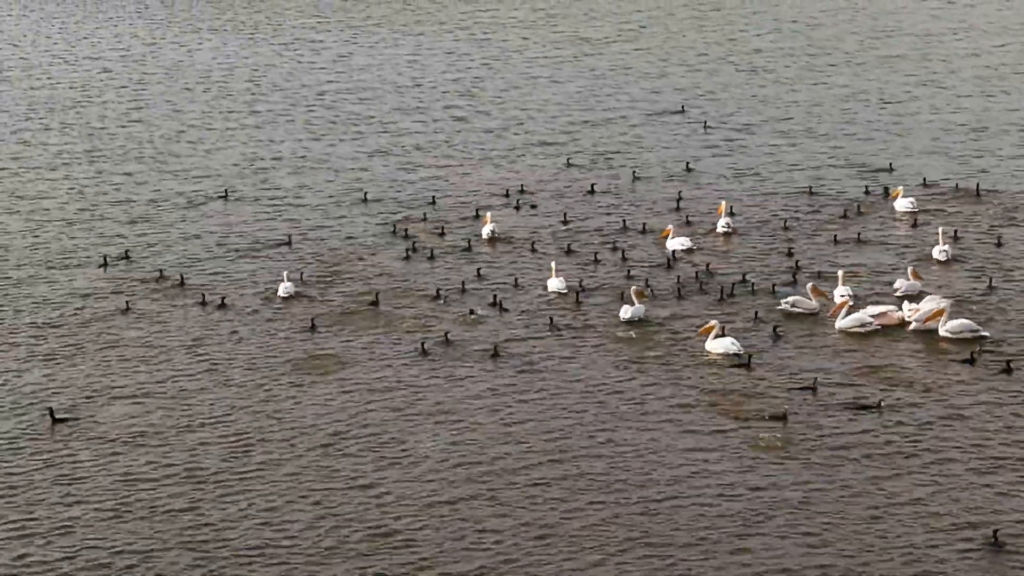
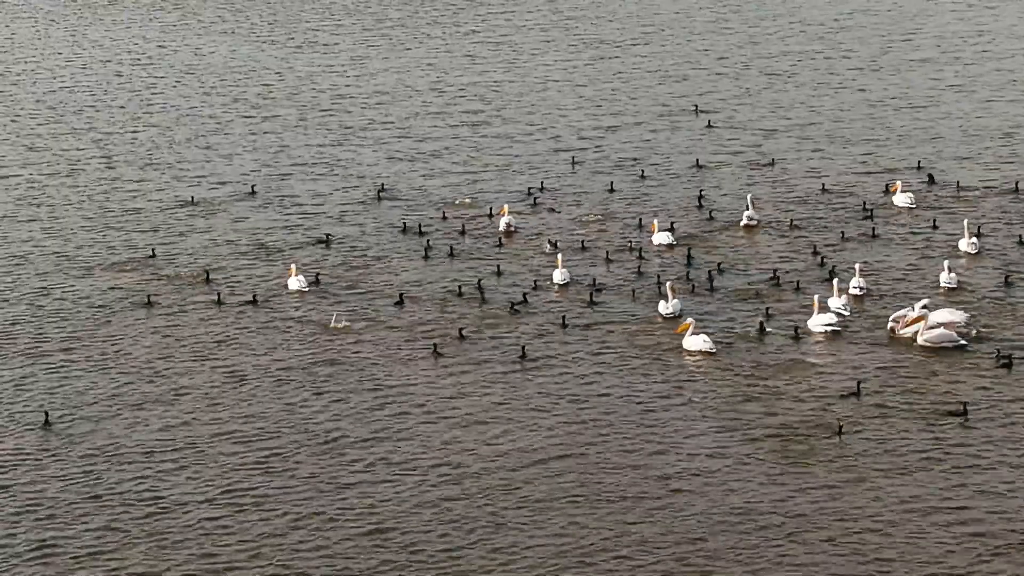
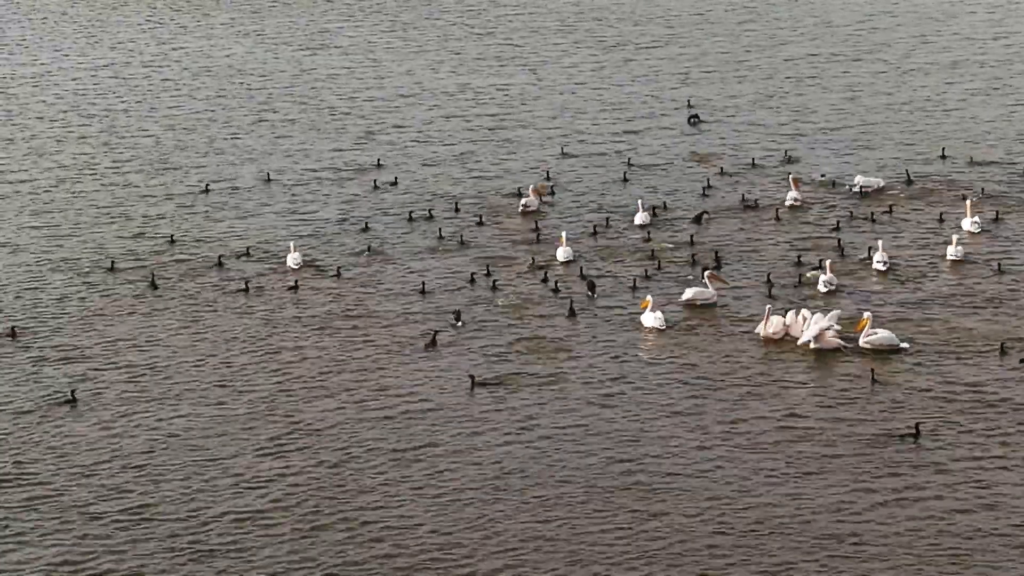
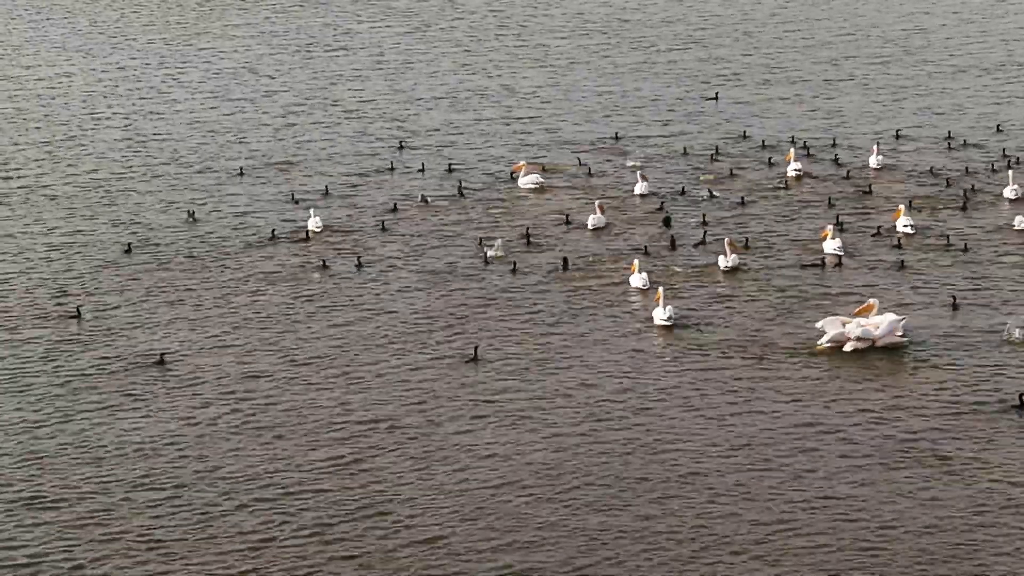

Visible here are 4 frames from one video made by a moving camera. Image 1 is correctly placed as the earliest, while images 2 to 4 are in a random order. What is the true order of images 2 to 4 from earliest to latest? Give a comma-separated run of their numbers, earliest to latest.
2, 3, 4
